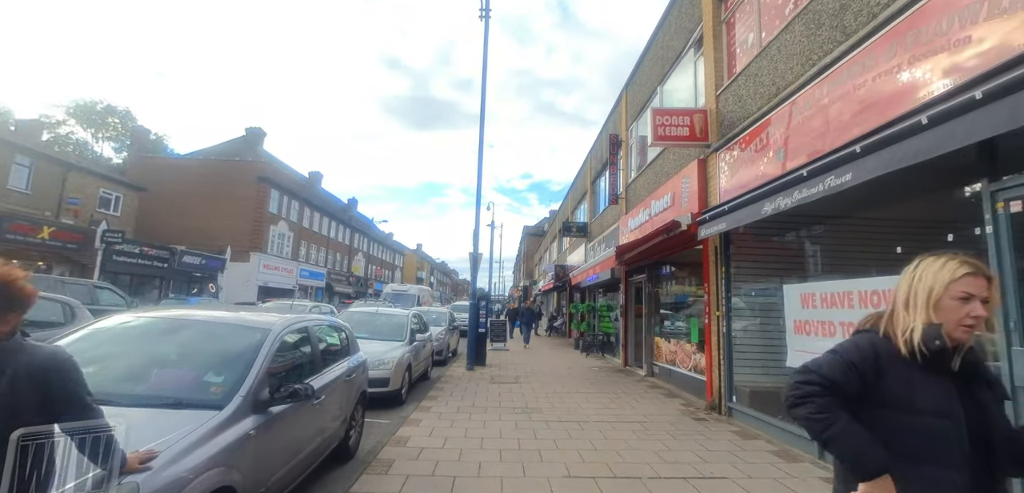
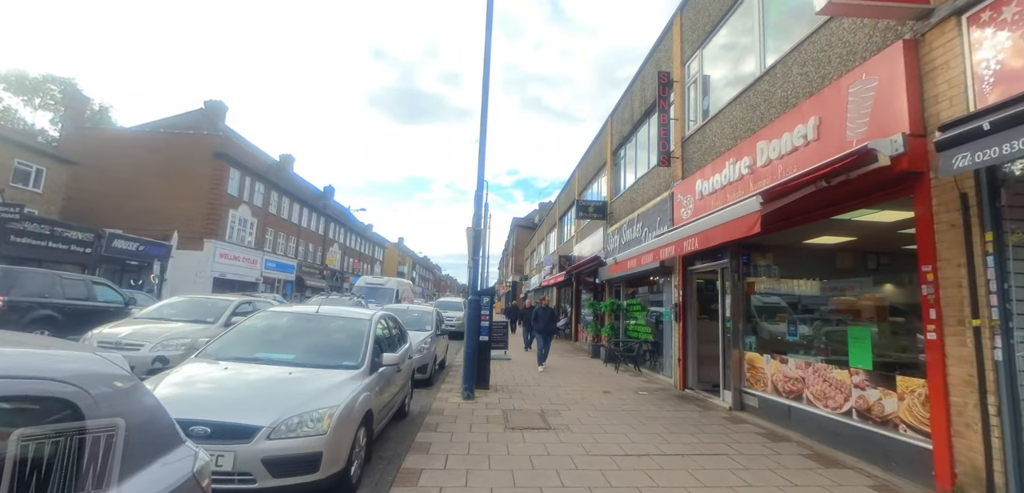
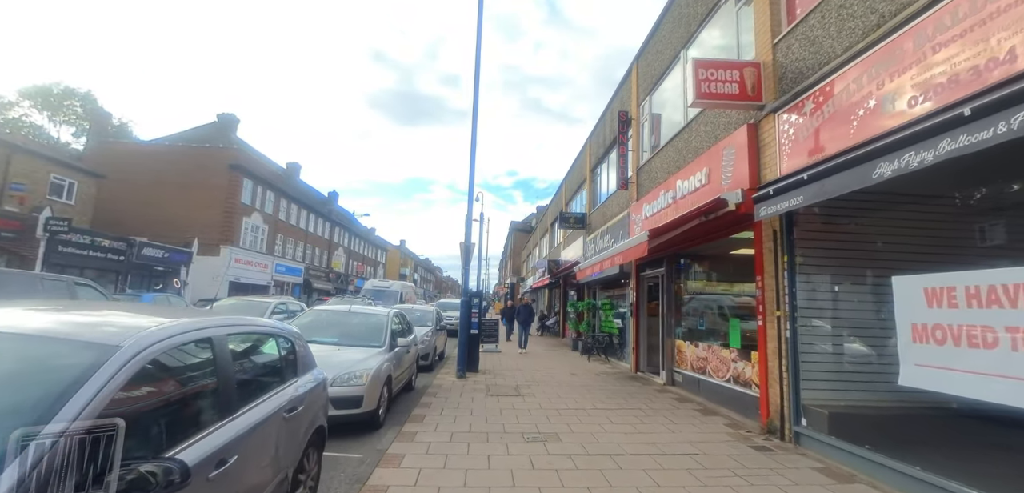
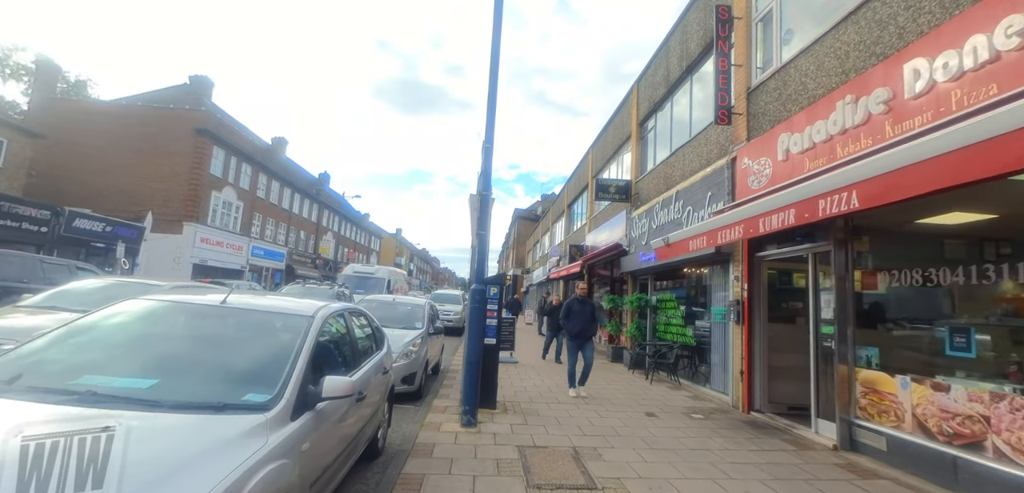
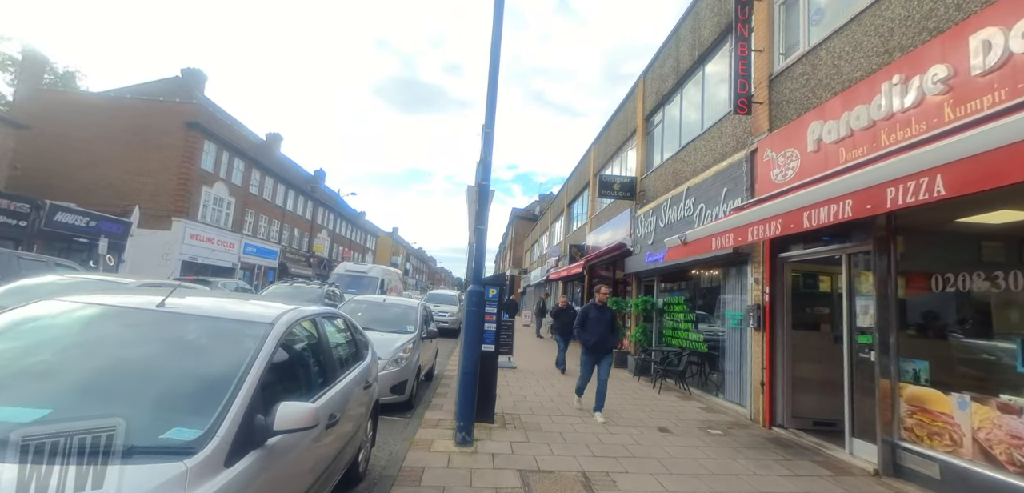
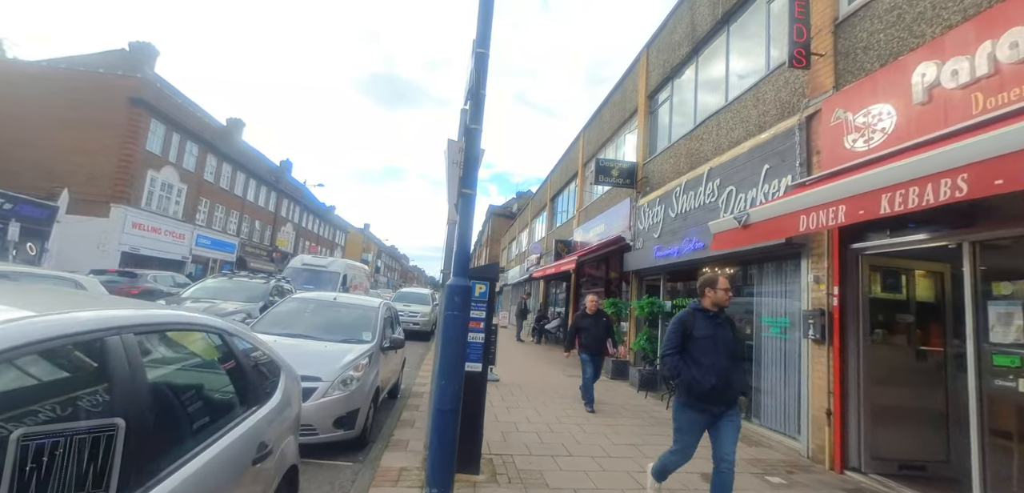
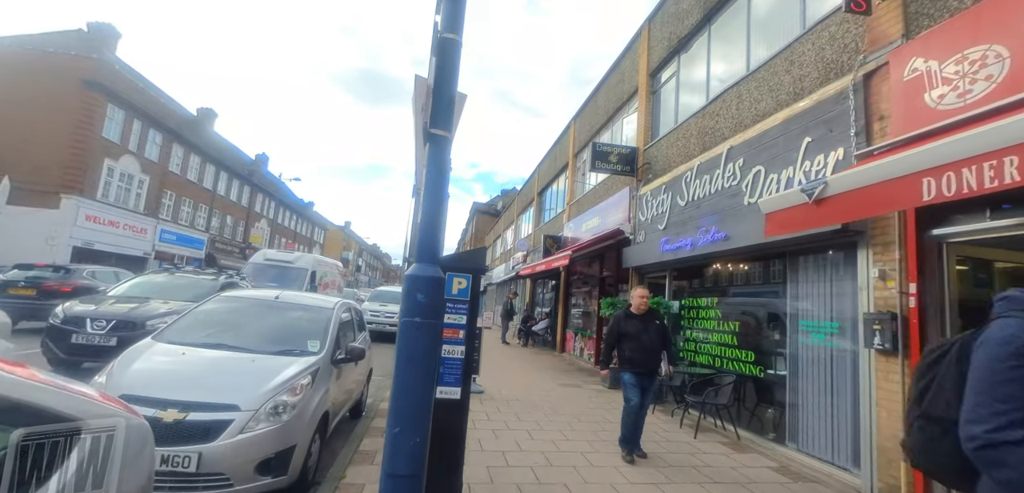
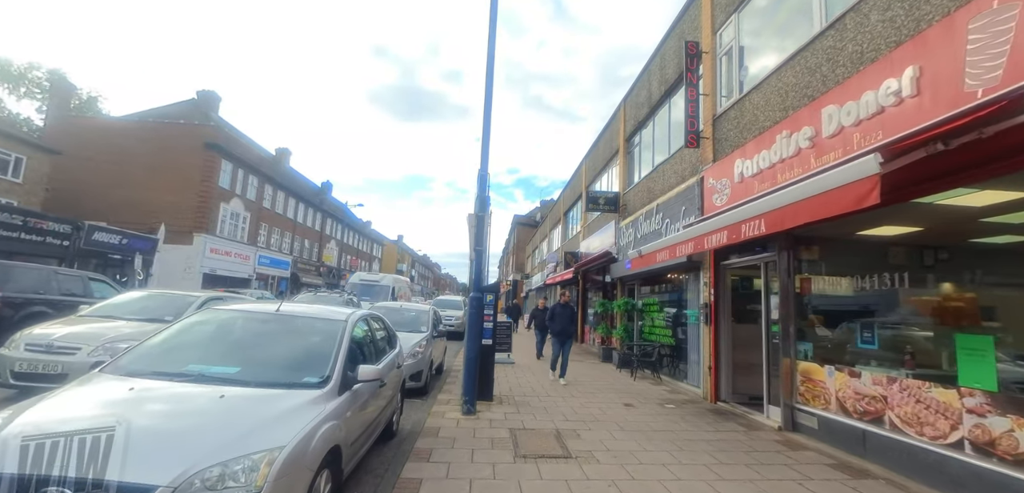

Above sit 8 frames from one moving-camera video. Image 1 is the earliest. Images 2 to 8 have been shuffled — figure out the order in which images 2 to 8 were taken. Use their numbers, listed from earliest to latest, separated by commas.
3, 2, 8, 4, 5, 6, 7
